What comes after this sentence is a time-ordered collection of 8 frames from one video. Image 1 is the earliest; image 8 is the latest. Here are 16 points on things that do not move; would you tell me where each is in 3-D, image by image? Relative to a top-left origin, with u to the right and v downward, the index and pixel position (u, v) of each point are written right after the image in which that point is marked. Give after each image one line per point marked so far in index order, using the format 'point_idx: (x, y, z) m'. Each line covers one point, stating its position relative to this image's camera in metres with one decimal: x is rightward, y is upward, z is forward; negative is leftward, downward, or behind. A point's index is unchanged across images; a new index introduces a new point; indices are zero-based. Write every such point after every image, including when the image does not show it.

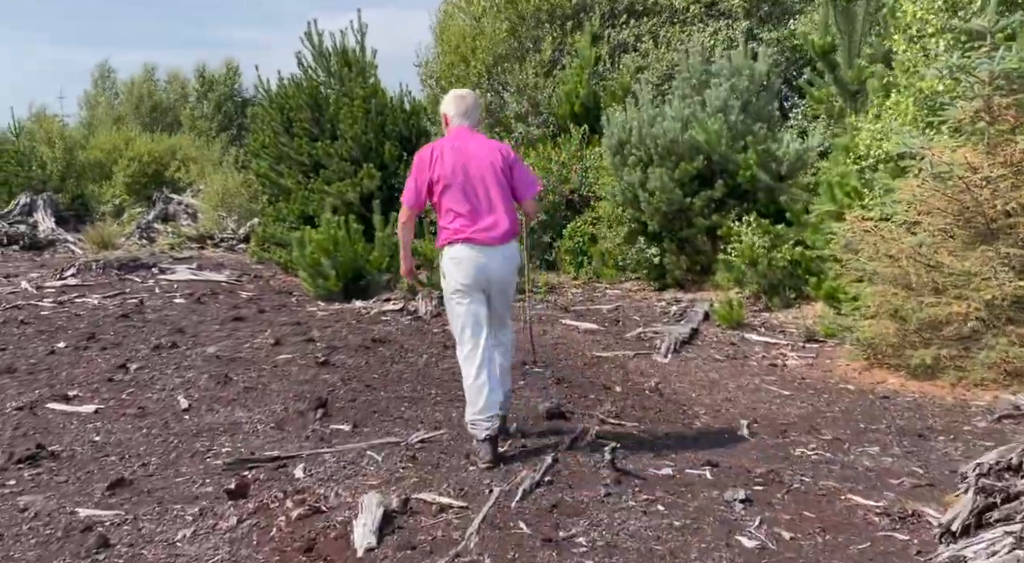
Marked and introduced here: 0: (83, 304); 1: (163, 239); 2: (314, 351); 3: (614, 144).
0: (-4.8, -0.3, +10.8) m
1: (-7.0, +0.9, +19.5) m
2: (-1.4, -0.5, +6.8) m
3: (+1.1, +1.5, +10.2) m
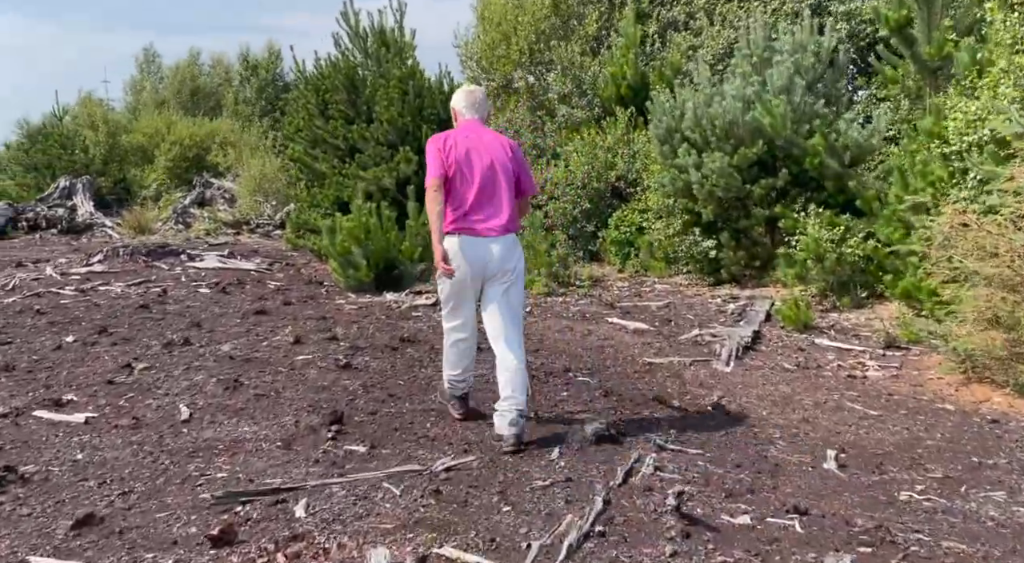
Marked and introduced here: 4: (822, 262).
0: (-4.3, -0.1, +10.3) m
1: (-6.2, +1.2, +19.1) m
2: (-1.1, -0.5, +6.2) m
3: (+1.5, +1.5, +9.5) m
4: (+2.5, +0.2, +7.7) m
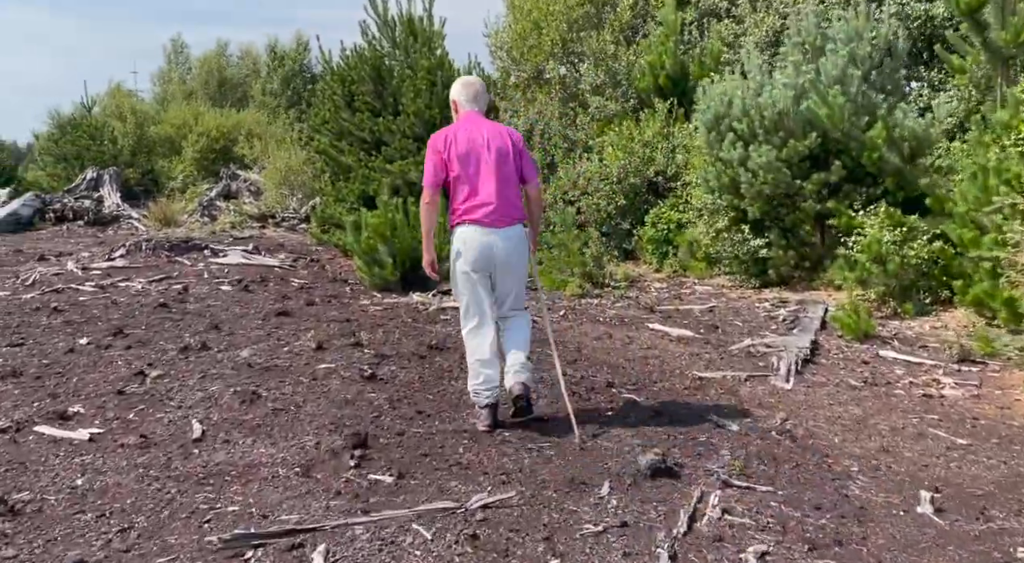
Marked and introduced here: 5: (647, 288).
0: (-4.0, -0.1, +10.0) m
1: (-5.6, +1.3, +18.8) m
2: (-0.9, -0.5, +5.8) m
3: (+1.8, +1.5, +9.0) m
4: (+2.8, +0.1, +7.2) m
5: (+1.3, -0.1, +9.5) m
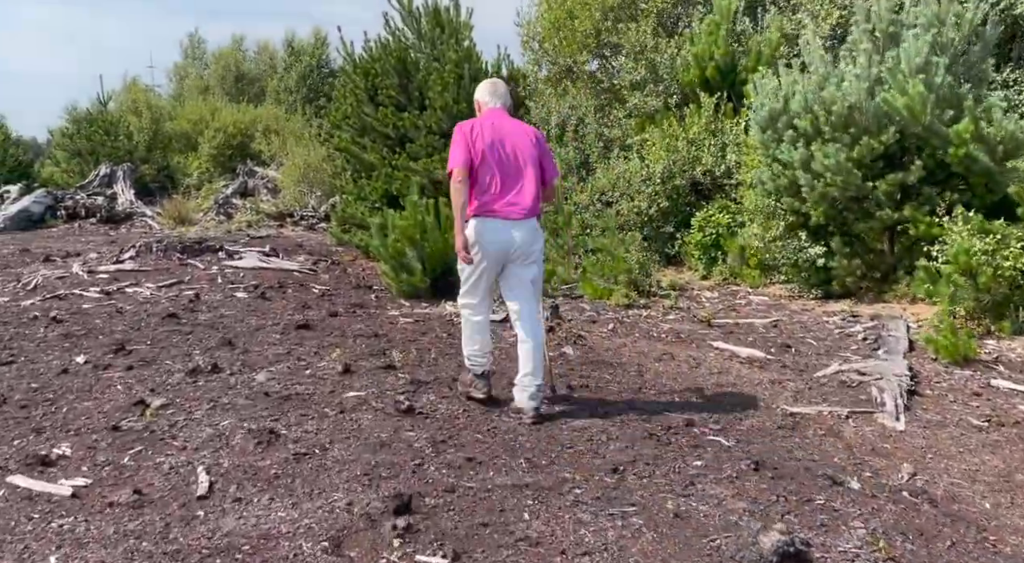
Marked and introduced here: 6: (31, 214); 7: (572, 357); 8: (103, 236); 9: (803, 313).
0: (-3.6, -0.1, +9.3) m
1: (-5.1, +1.3, +18.1) m
2: (-0.6, -0.6, +5.0) m
3: (+2.2, +1.4, +8.2) m
4: (+3.1, 0.0, +6.4) m
5: (+1.7, -0.2, +8.7) m
6: (-9.4, +1.4, +18.9) m
7: (+0.4, -0.5, +6.0) m
8: (-7.4, +0.8, +17.4) m
9: (+2.3, -0.3, +7.7) m
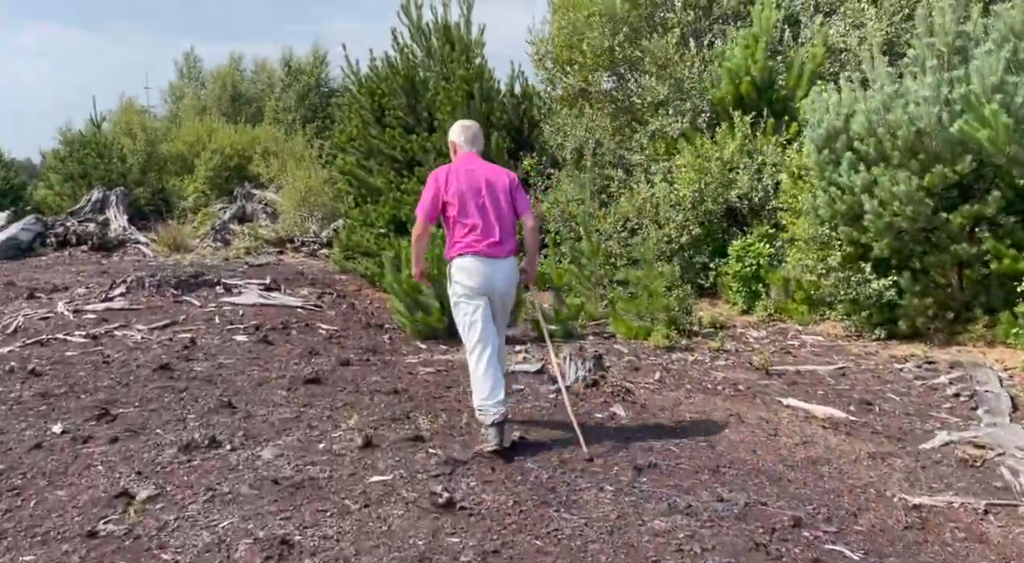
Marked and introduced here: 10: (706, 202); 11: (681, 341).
0: (-3.4, -0.5, +8.5) m
1: (-4.9, +0.7, +17.4) m
2: (-0.4, -0.8, +4.2) m
3: (+2.4, +1.1, +7.4) m
4: (+3.3, -0.2, +5.6) m
5: (+1.9, -0.5, +7.9) m
6: (-9.3, +0.7, +18.1) m
7: (+0.6, -0.7, +5.2) m
8: (-7.2, +0.3, +16.6) m
9: (+2.5, -0.5, +6.9) m
10: (+2.0, +0.8, +9.8) m
11: (+1.4, -0.5, +7.8) m
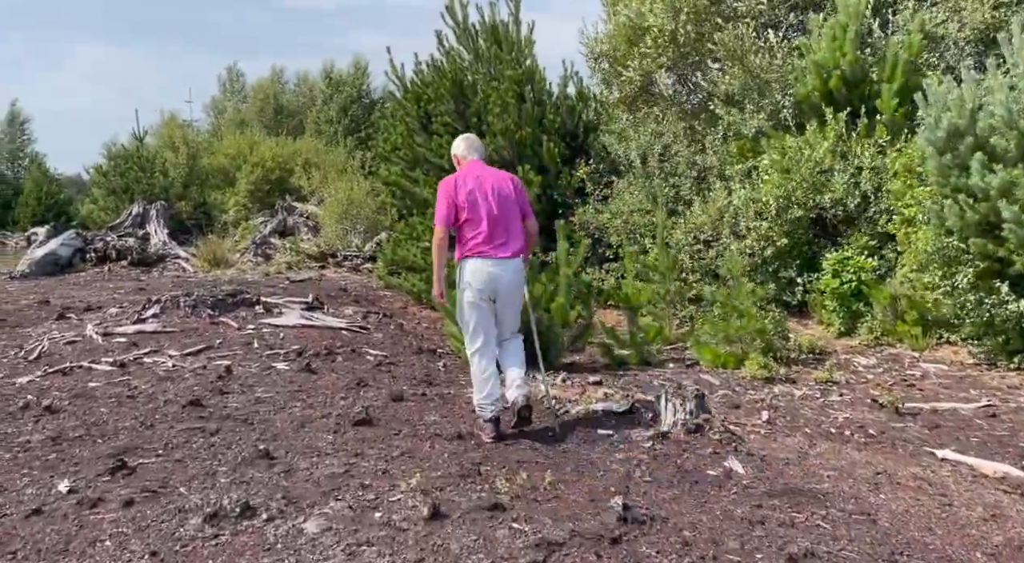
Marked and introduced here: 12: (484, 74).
0: (-2.9, -0.7, +7.7) m
1: (-4.0, +0.4, +16.6) m
2: (0.0, -0.9, +3.3) m
3: (+2.9, +1.0, +6.4) m
4: (+3.7, -0.3, +4.5) m
5: (+2.4, -0.6, +6.9) m
6: (-8.3, +0.4, +17.5) m
7: (+1.0, -0.9, +4.2) m
8: (-6.3, 0.0, +15.9) m
9: (+3.0, -0.7, +5.8) m
10: (+2.6, +0.7, +8.8) m
11: (+1.9, -0.6, +6.8) m
12: (-0.4, +2.6, +12.1) m
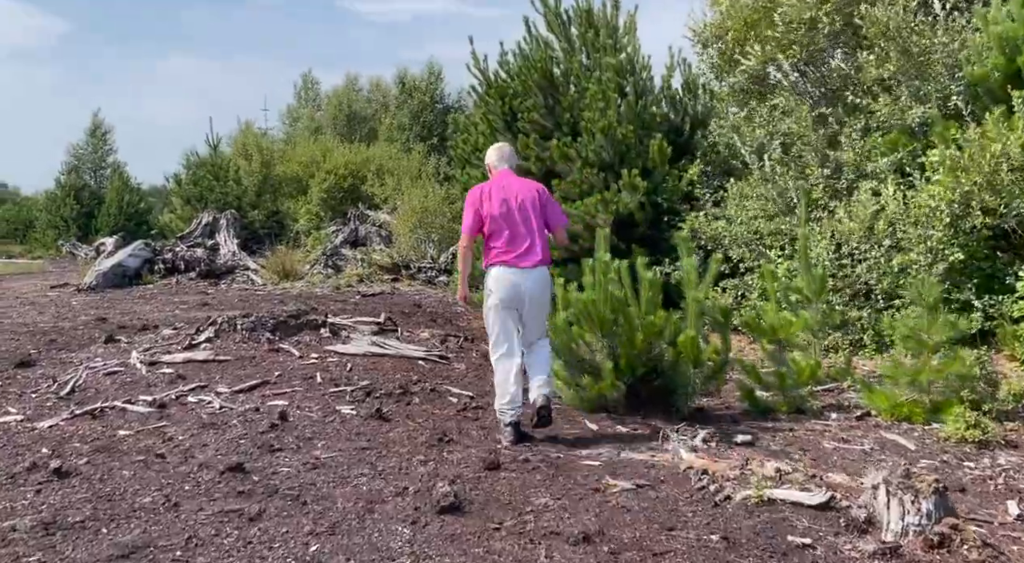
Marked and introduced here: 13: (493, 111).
0: (-2.1, -0.9, +6.4) m
1: (-2.5, +0.2, +15.4) m
2: (+0.4, -1.1, +1.8) m
3: (+3.5, +0.8, +4.7) m
4: (+4.2, -0.5, +2.7) m
5: (+3.1, -0.8, +5.2) m
6: (-6.8, +0.2, +16.6) m
7: (+1.5, -1.0, +2.6) m
8: (-4.9, -0.2, +14.9) m
9: (+3.6, -0.8, +4.1) m
10: (+3.4, +0.5, +7.1) m
11: (+2.6, -0.8, +5.1) m
12: (+0.7, +2.4, +10.6) m
13: (-0.2, +1.9, +11.0) m
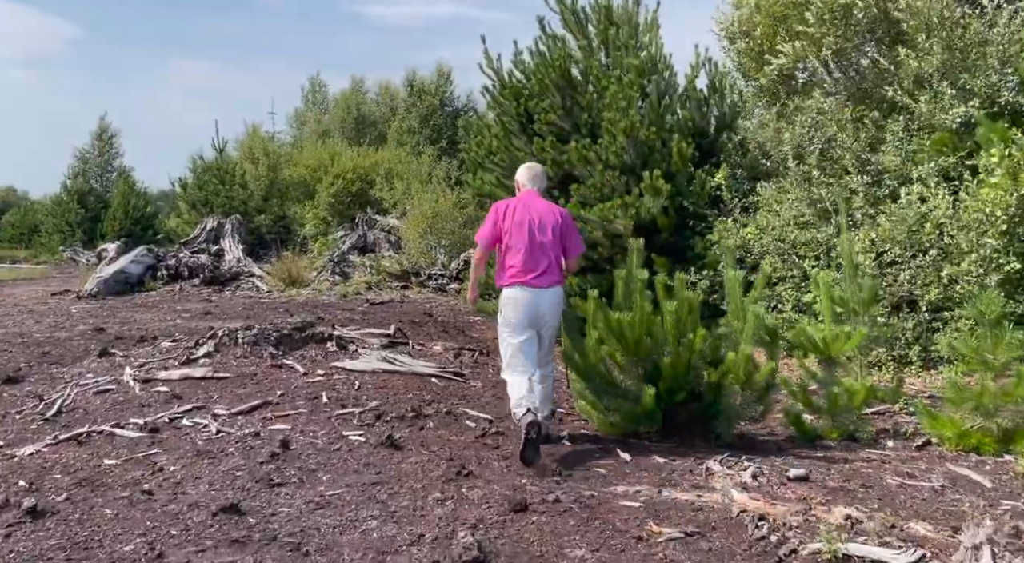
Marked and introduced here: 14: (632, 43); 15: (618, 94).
0: (-2.0, -0.9, +5.8) m
1: (-2.3, +0.1, +14.9) m
2: (+0.6, -1.1, +1.2) m
3: (+3.7, +0.7, +4.1) m
4: (+4.4, -0.6, +2.1) m
5: (+3.3, -0.9, +4.6) m
6: (-6.5, +0.1, +16.1) m
7: (+1.6, -1.1, +2.1) m
8: (-4.7, -0.4, +14.4) m
9: (+3.8, -0.9, +3.5) m
10: (+3.6, +0.4, +6.5) m
11: (+2.7, -0.9, +4.5) m
12: (+0.9, +2.3, +10.1) m
13: (0.0, +1.8, +10.5) m
14: (+1.2, +2.5, +9.8) m
15: (+1.0, +1.8, +9.3) m
